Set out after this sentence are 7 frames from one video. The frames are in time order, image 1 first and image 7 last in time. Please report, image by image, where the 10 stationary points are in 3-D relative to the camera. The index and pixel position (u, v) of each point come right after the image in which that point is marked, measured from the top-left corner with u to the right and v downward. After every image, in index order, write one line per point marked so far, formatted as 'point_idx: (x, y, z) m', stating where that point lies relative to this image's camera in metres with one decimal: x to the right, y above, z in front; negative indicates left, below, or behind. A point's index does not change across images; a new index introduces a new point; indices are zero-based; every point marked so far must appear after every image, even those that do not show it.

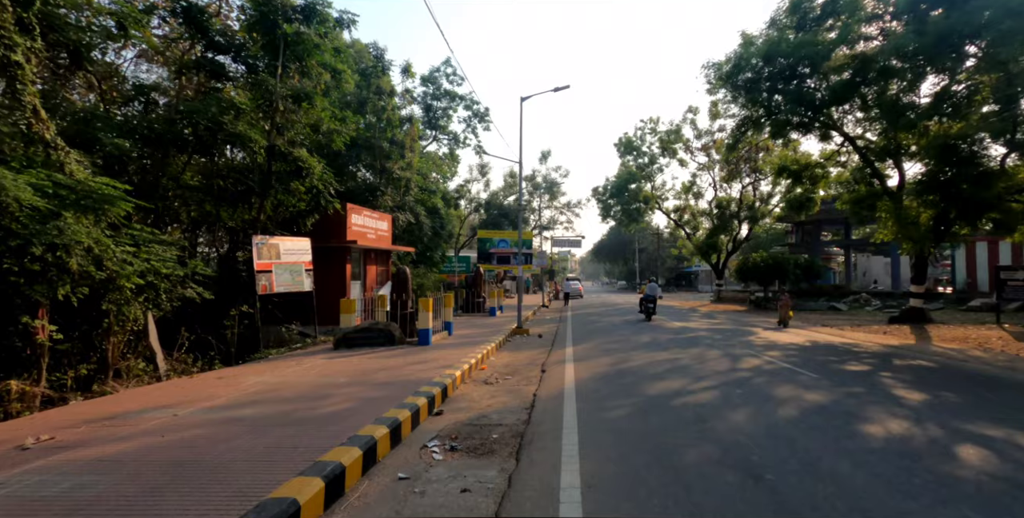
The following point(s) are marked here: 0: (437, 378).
0: (-1.2, -1.9, +7.8) m
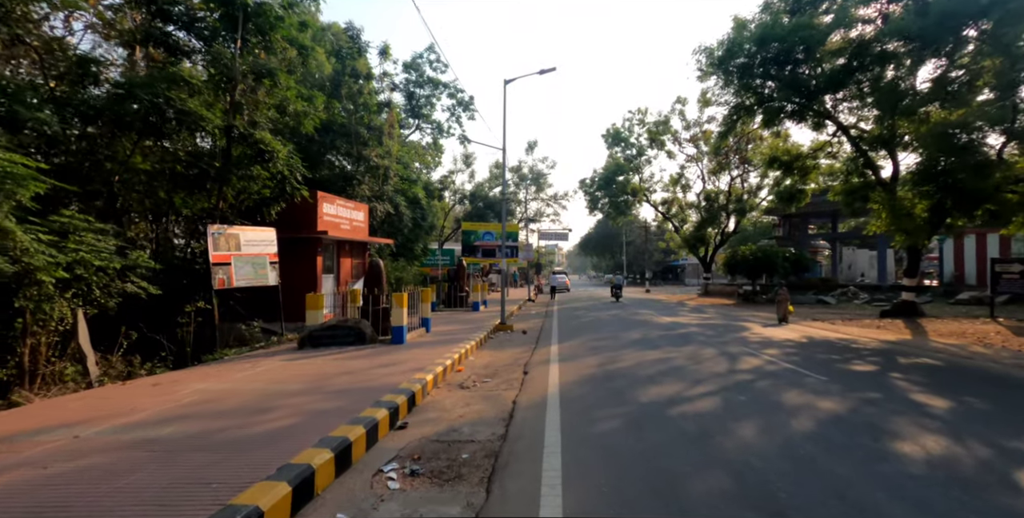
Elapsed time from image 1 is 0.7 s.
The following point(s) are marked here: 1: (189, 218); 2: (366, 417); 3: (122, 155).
0: (-1.5, -1.8, +6.9) m
1: (-8.1, +1.0, +12.3) m
2: (-1.5, -1.7, +5.2) m
3: (-8.1, +2.2, +10.4) m
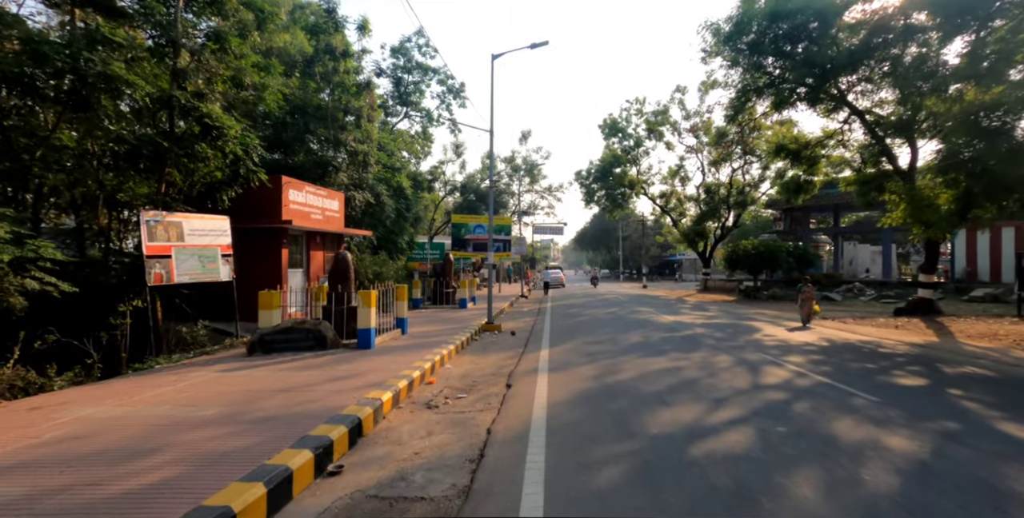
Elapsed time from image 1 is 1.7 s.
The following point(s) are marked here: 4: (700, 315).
0: (-1.8, -1.6, +5.5) m
1: (-8.4, +1.2, +10.8) m
2: (-1.8, -1.6, +3.8) m
3: (-8.4, +2.3, +8.9) m
4: (+7.2, -2.1, +18.9) m
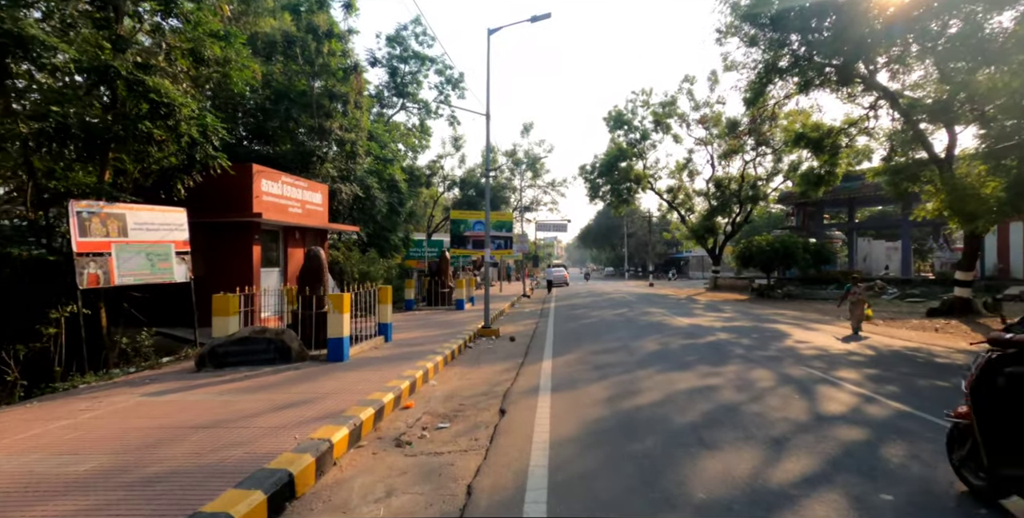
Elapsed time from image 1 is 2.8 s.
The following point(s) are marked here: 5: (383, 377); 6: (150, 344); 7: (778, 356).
0: (-1.9, -1.6, +4.1) m
1: (-8.4, +1.2, +9.4) m
2: (-1.9, -1.6, +2.4) m
3: (-8.5, +2.3, +7.5) m
4: (+7.2, -2.0, +17.4) m
5: (-1.9, -1.8, +7.5) m
6: (-6.6, -1.5, +9.1) m
7: (+4.7, -1.7, +8.8) m
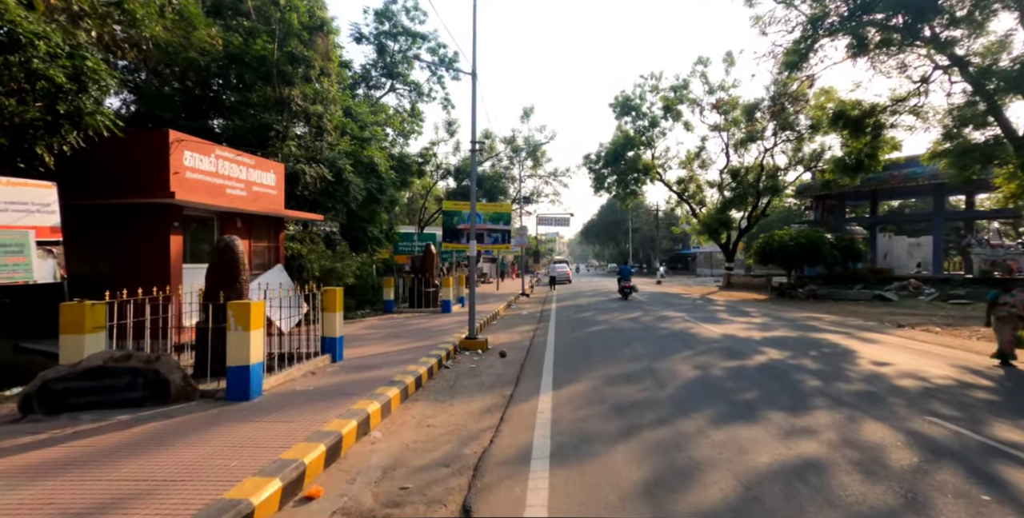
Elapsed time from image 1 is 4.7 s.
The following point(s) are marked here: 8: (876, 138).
0: (-2.1, -1.6, +1.5) m
1: (-8.6, +1.3, +6.8) m
2: (-2.1, -1.5, -0.2) m
3: (-8.7, +2.4, +4.9) m
4: (+7.0, -1.9, +14.8) m
5: (-2.1, -1.7, +4.9) m
6: (-6.8, -1.4, +6.5) m
7: (+4.5, -1.7, +6.2) m
8: (+14.2, +4.7, +19.4) m
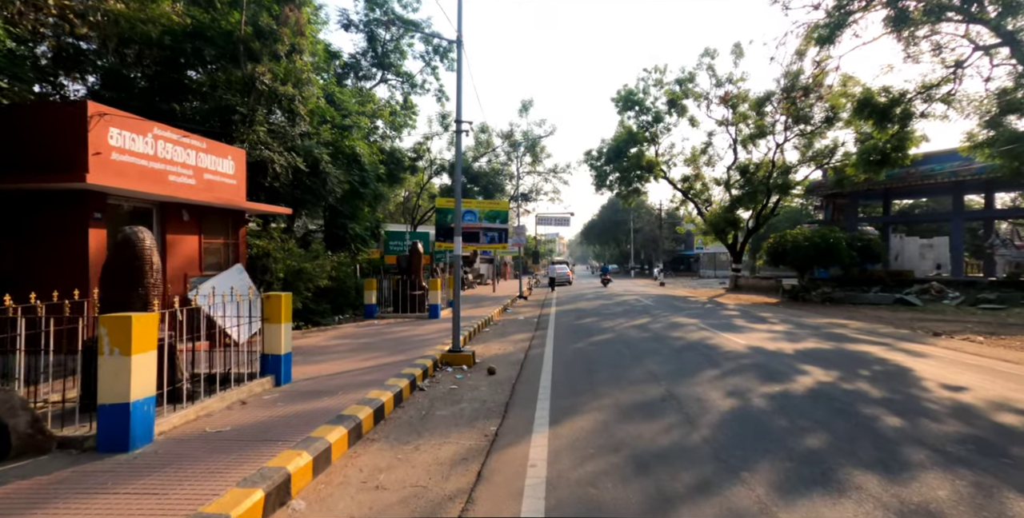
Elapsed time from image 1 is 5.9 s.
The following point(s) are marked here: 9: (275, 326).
0: (-2.3, -1.5, -0.1) m
1: (-8.8, +1.4, +5.2) m
2: (-2.3, -1.5, -1.8) m
3: (-8.8, +2.5, +3.3) m
4: (+6.8, -1.9, +13.2) m
5: (-2.3, -1.7, +3.3) m
6: (-6.9, -1.4, +4.9) m
7: (+4.3, -1.6, +4.6) m
8: (+14.0, +4.7, +17.8) m
9: (-3.1, -0.9, +6.5) m
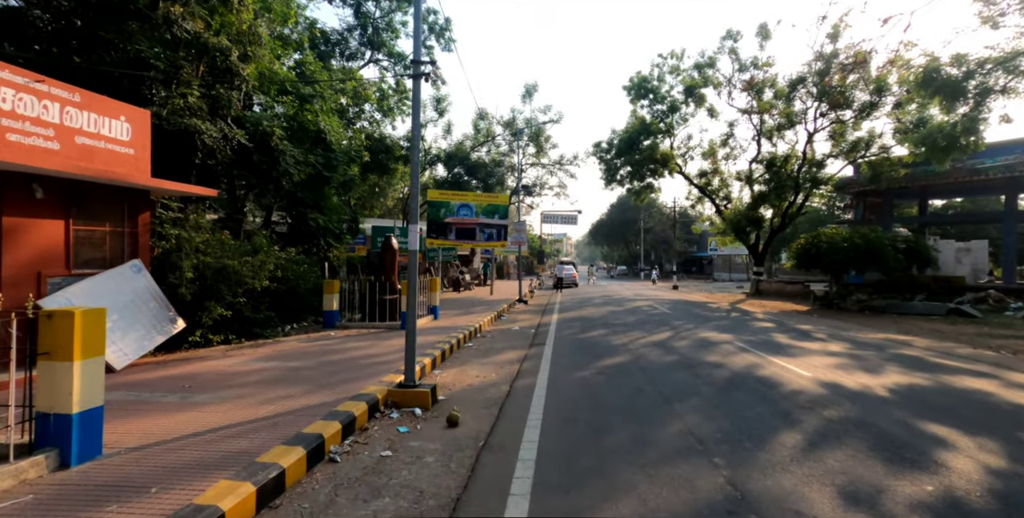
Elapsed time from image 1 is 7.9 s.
0: (-2.7, -1.5, -2.8) m
1: (-9.1, +1.5, +2.6) m
2: (-2.8, -1.4, -4.5) m
3: (-9.2, +2.6, +0.7) m
4: (+6.6, -1.9, +10.4) m
5: (-2.7, -1.6, +0.6) m
6: (-7.3, -1.3, +2.3) m
7: (+3.9, -1.7, +1.8) m
8: (+13.9, +4.5, +14.9) m
9: (-3.4, -0.8, +3.8) m
